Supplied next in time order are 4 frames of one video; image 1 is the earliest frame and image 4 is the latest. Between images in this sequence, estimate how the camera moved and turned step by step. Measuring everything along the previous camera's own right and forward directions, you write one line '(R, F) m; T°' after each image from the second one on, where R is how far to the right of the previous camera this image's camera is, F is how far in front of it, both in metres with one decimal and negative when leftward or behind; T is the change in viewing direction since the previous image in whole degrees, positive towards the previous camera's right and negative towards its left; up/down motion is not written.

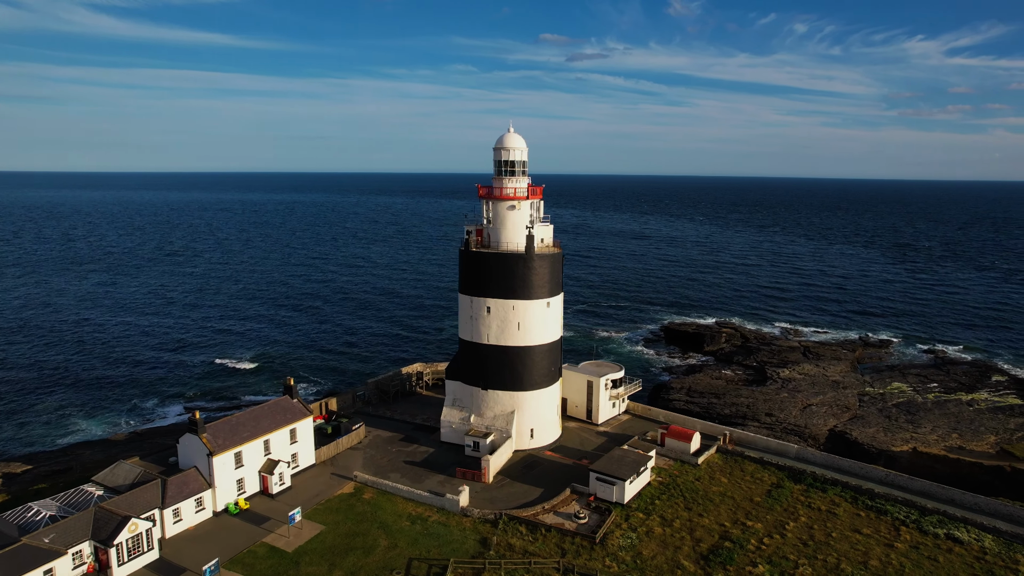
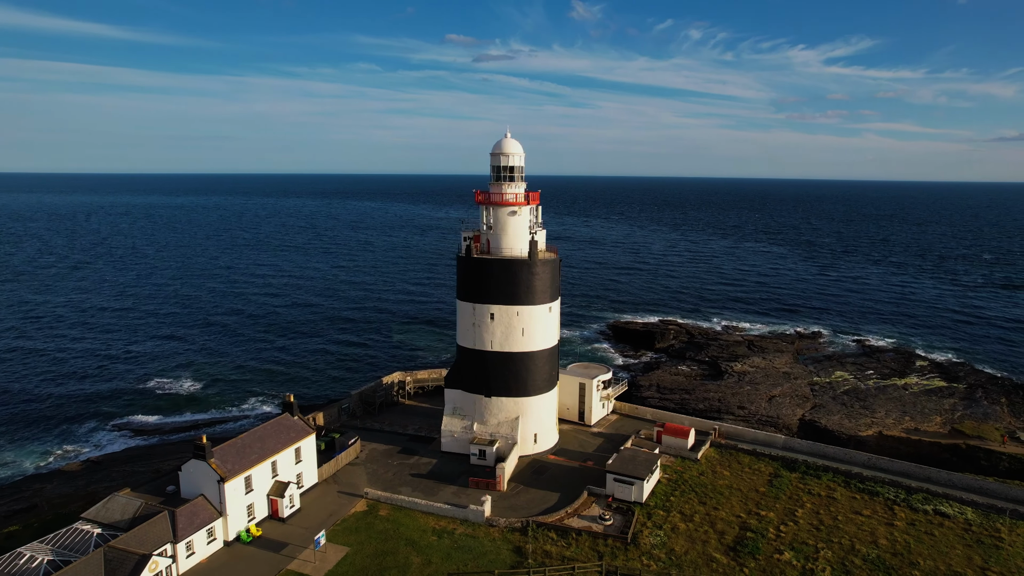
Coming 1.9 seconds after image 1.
(-4.2, +0.3) m; +8°
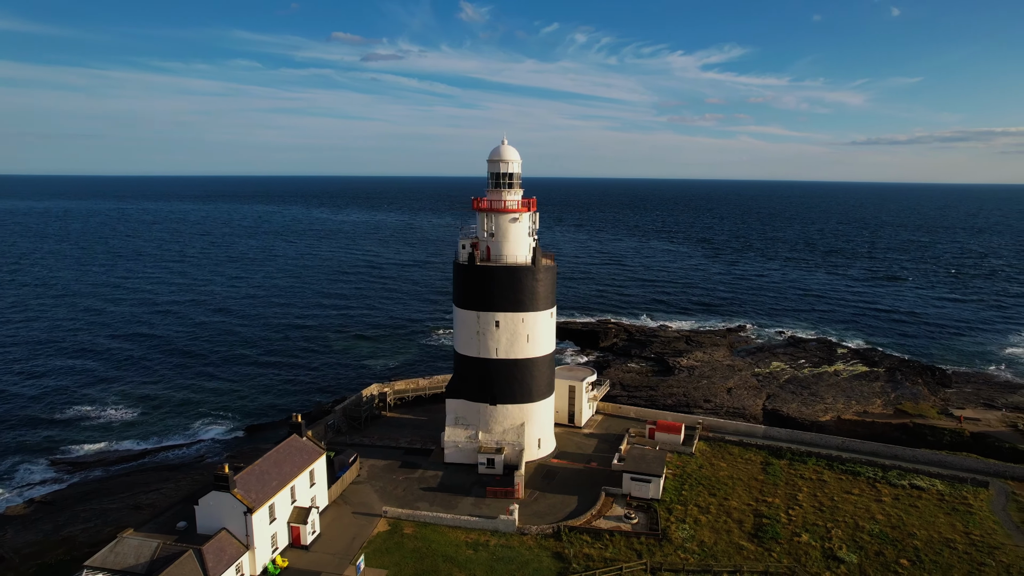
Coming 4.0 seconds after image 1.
(-4.9, +0.4) m; +9°
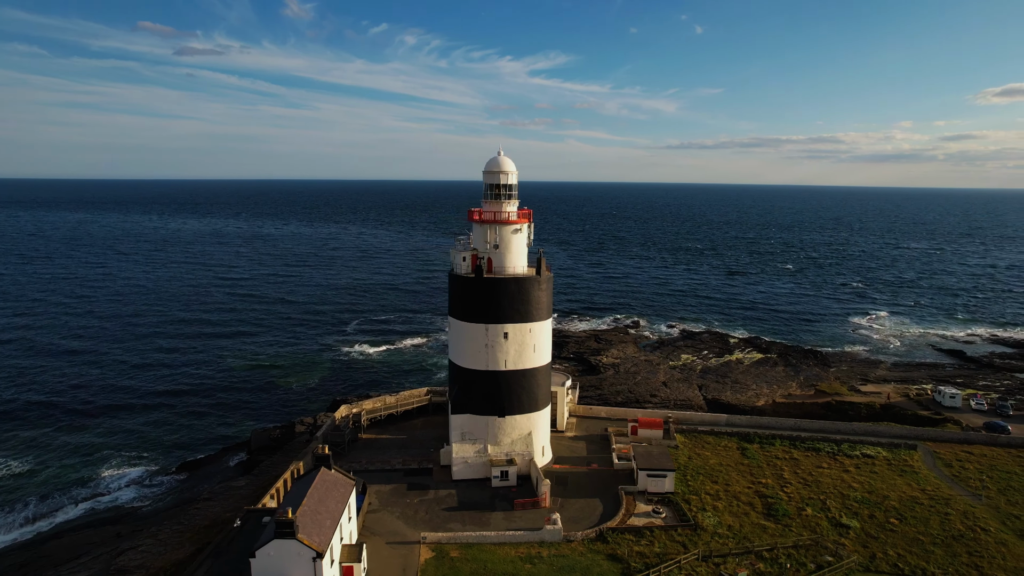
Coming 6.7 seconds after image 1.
(-7.4, +0.8) m; +14°
